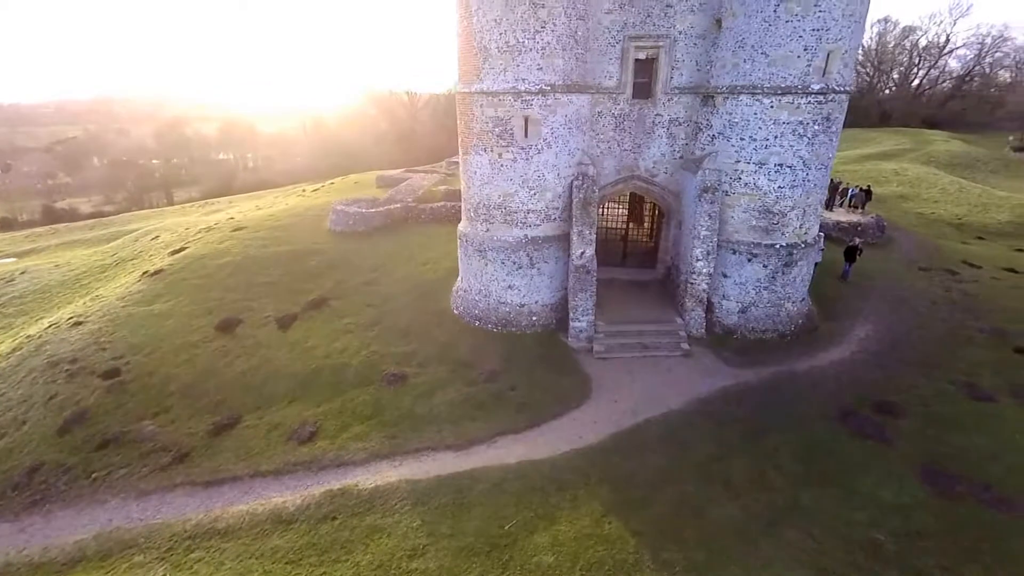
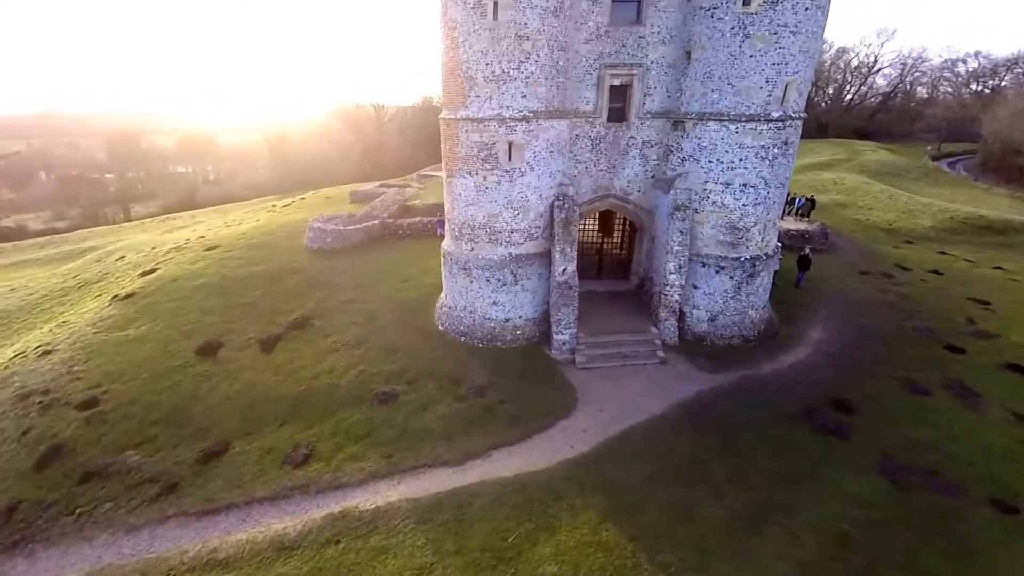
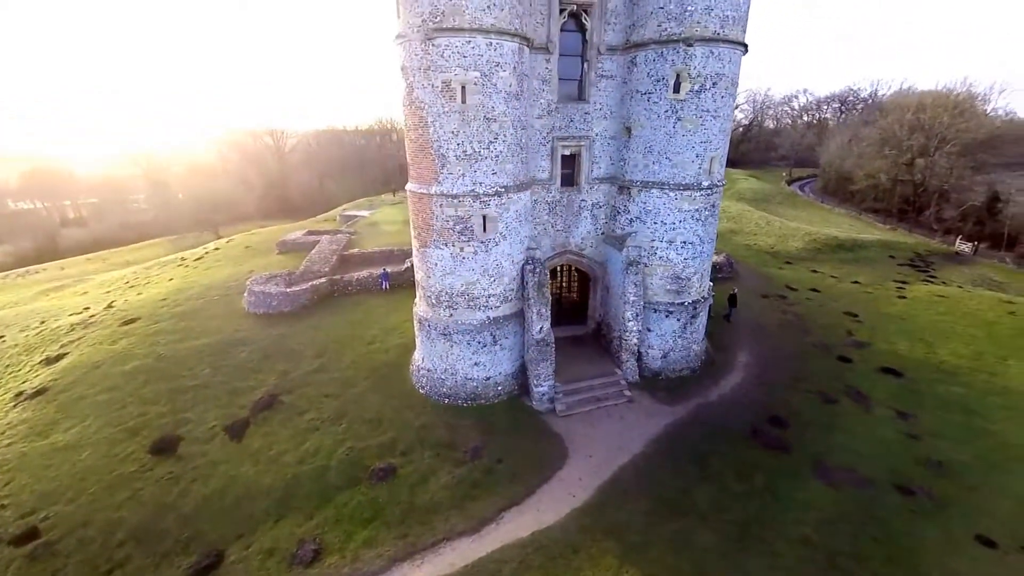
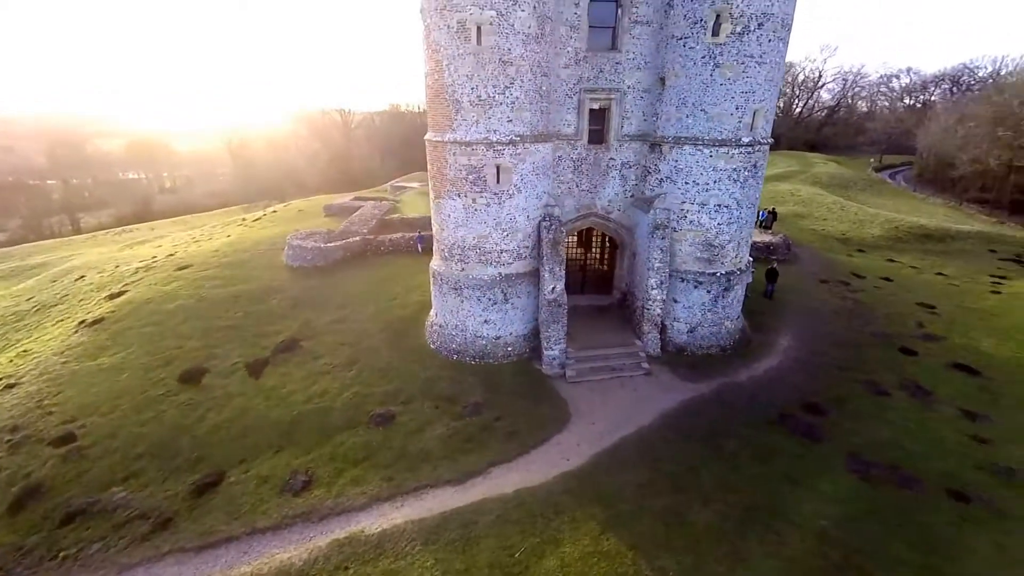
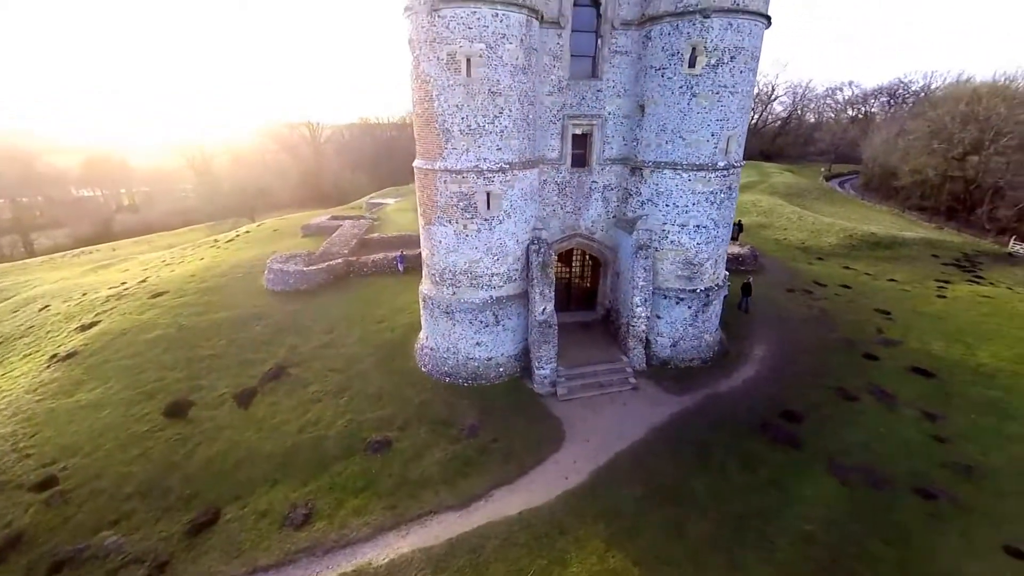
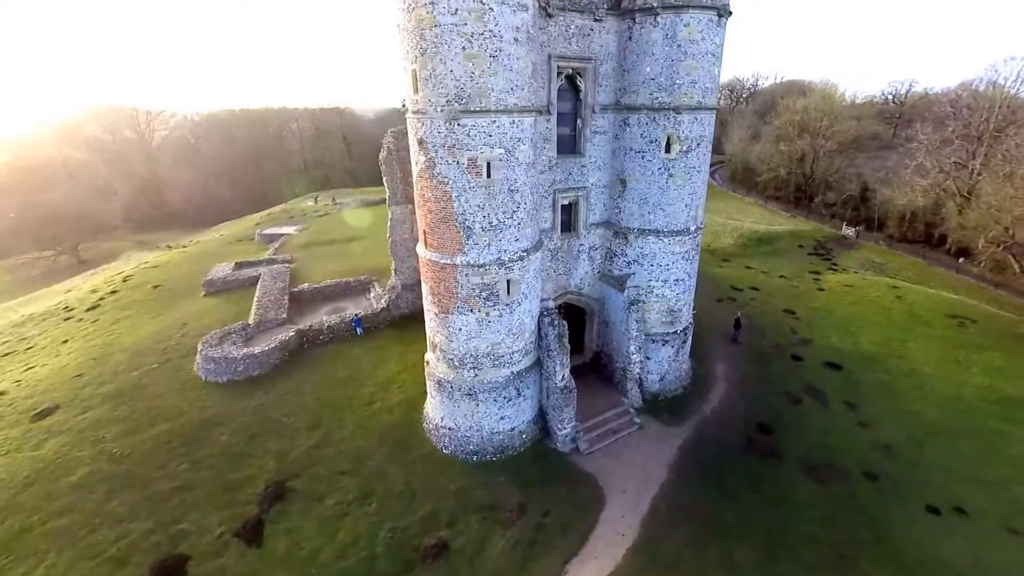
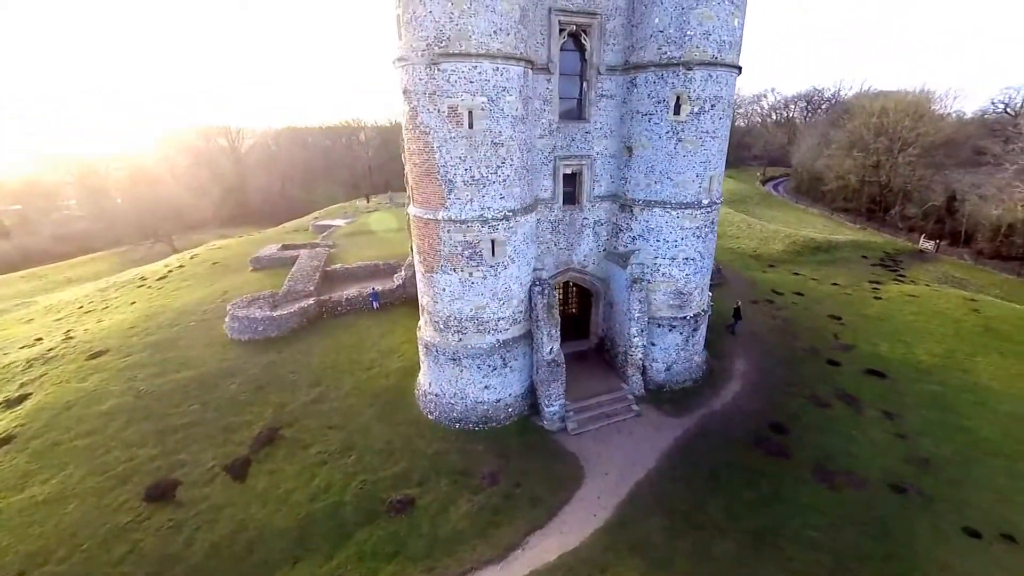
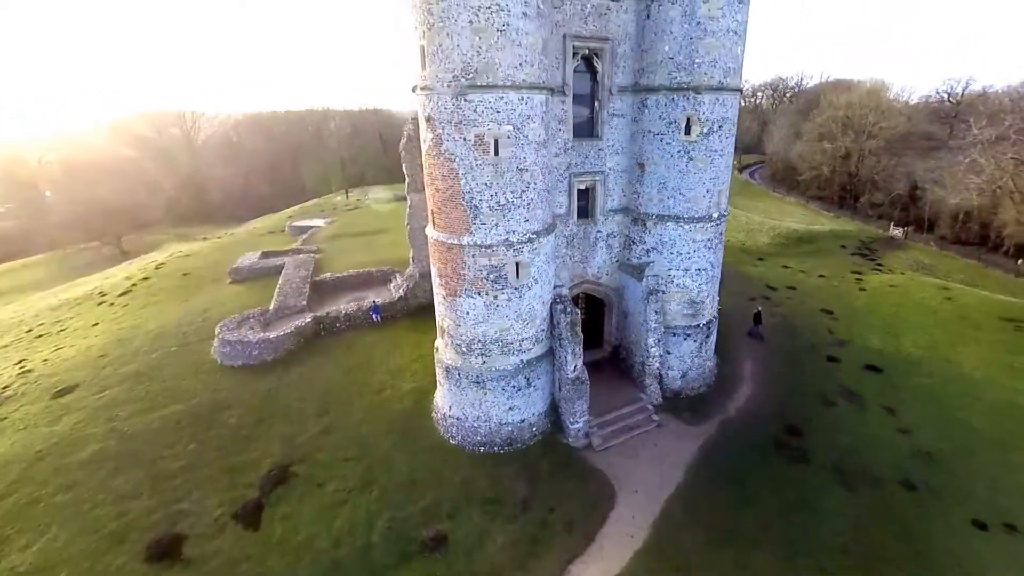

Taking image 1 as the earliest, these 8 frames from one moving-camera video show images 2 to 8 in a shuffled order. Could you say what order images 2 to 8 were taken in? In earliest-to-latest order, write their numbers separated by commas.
2, 4, 5, 3, 7, 8, 6
